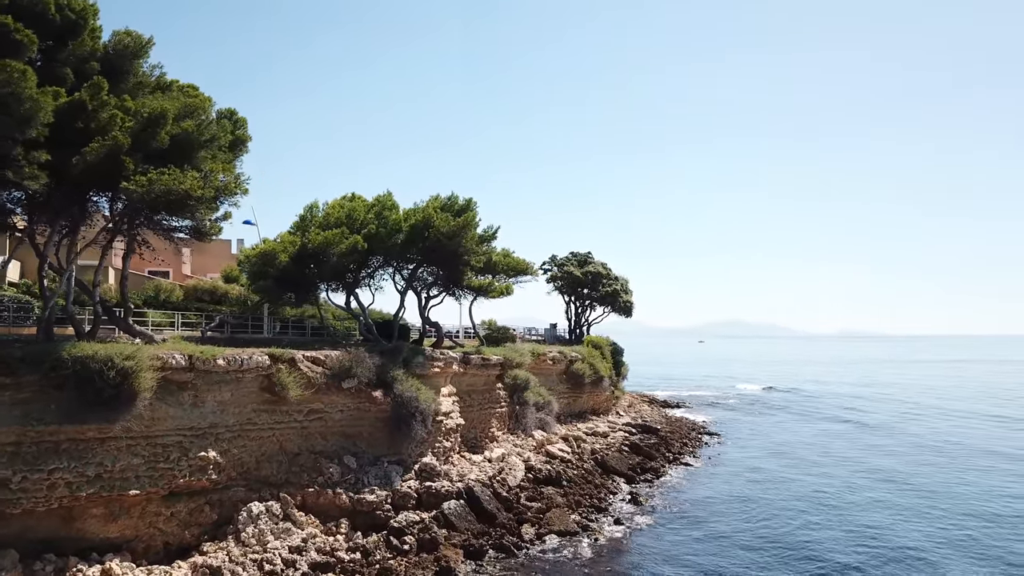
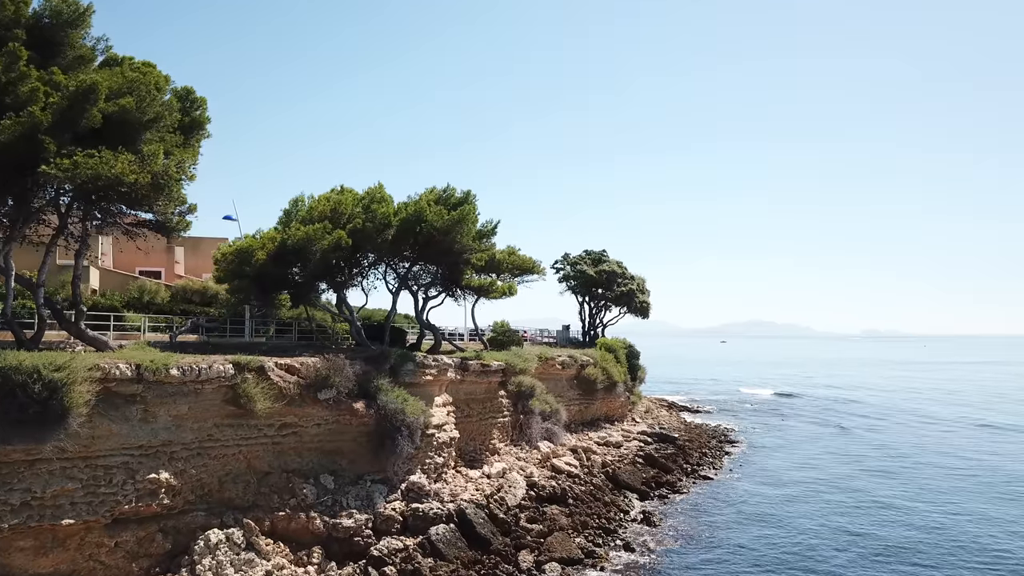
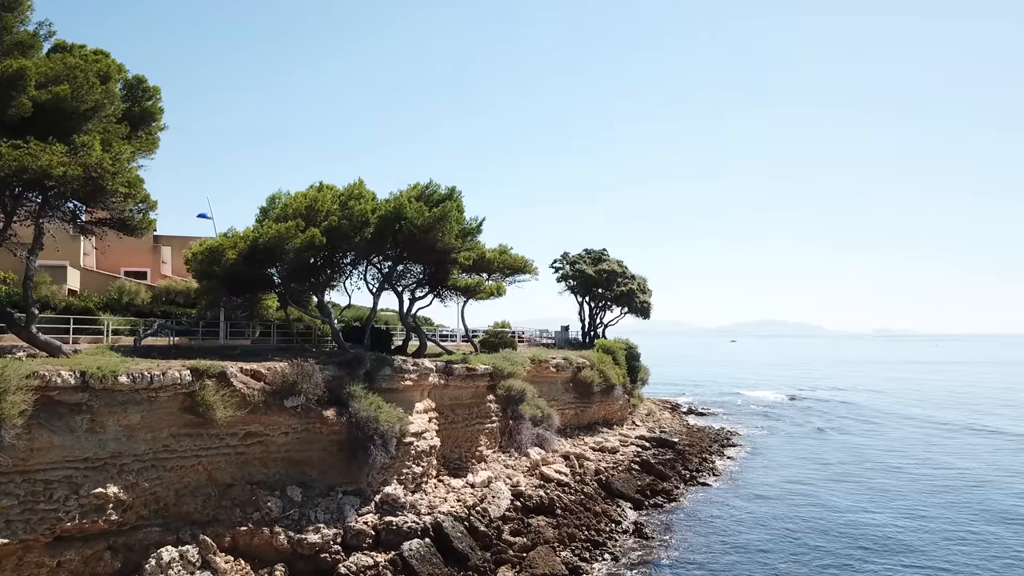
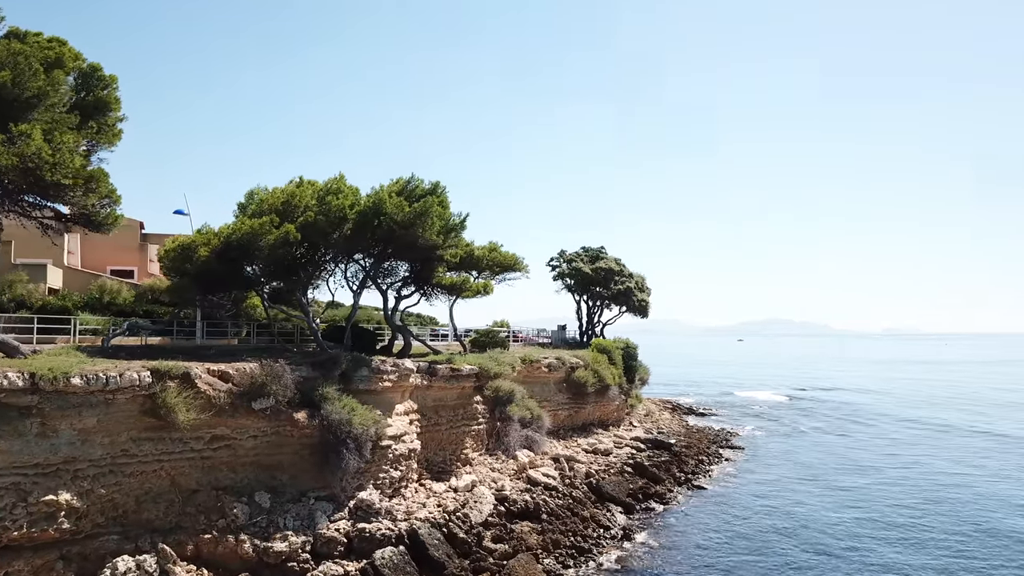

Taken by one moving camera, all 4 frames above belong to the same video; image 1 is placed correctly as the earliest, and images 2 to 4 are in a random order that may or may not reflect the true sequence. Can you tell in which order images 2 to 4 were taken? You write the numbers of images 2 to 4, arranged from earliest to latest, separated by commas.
2, 3, 4
